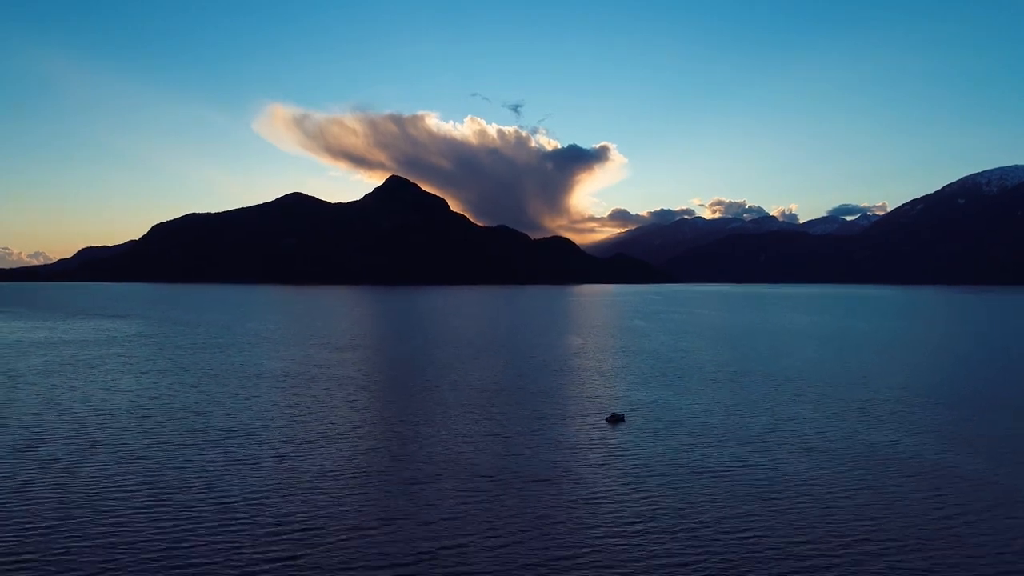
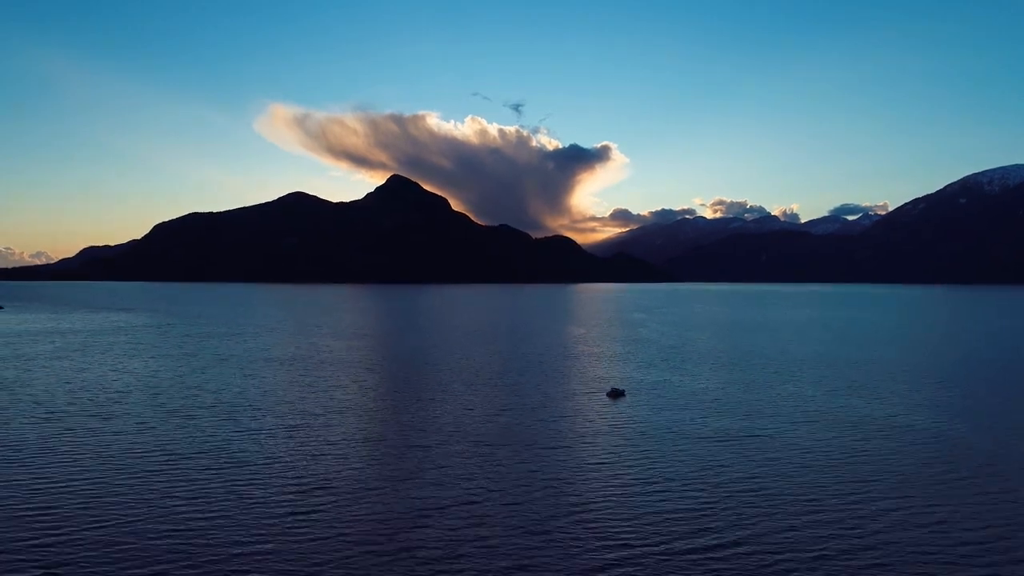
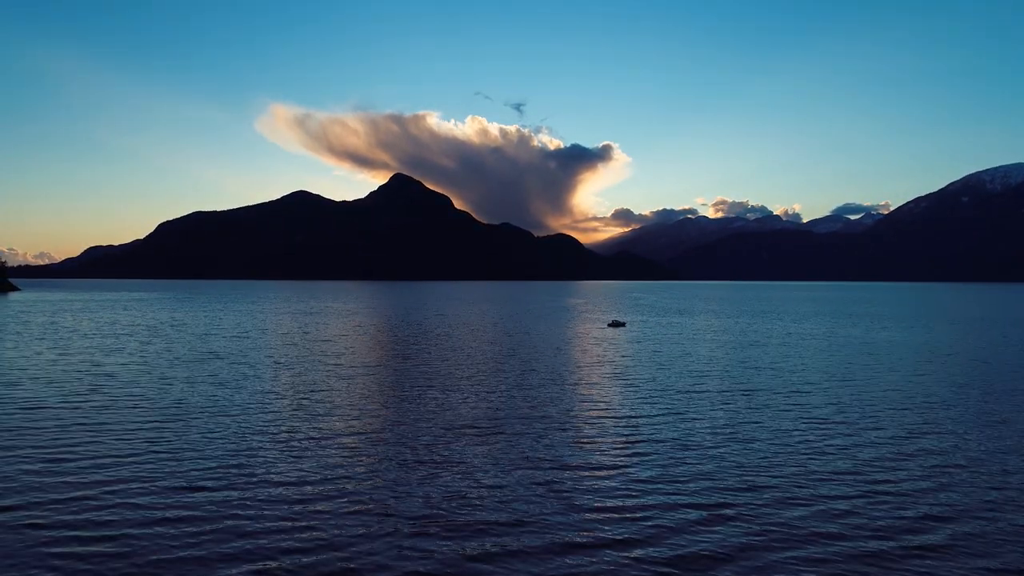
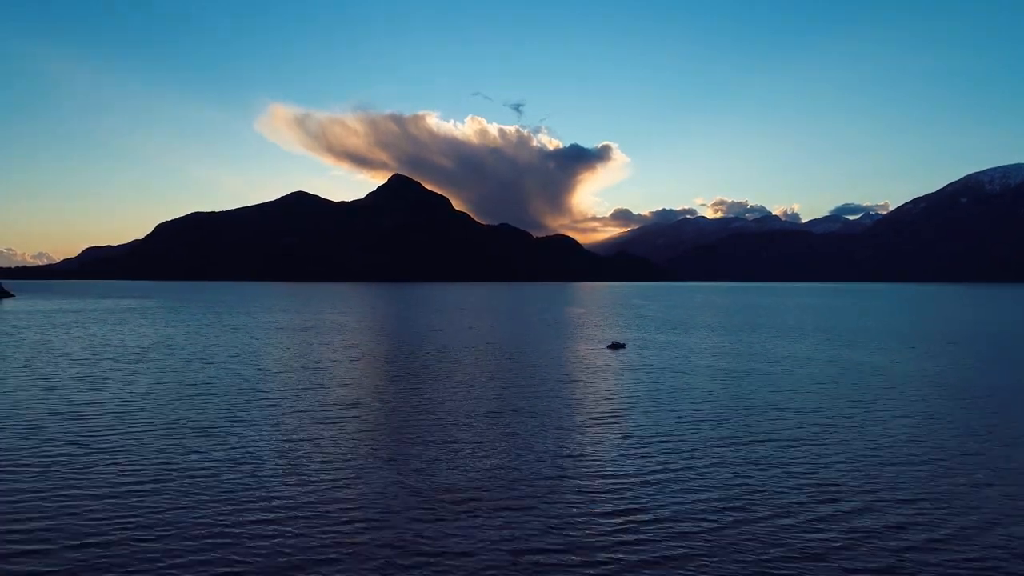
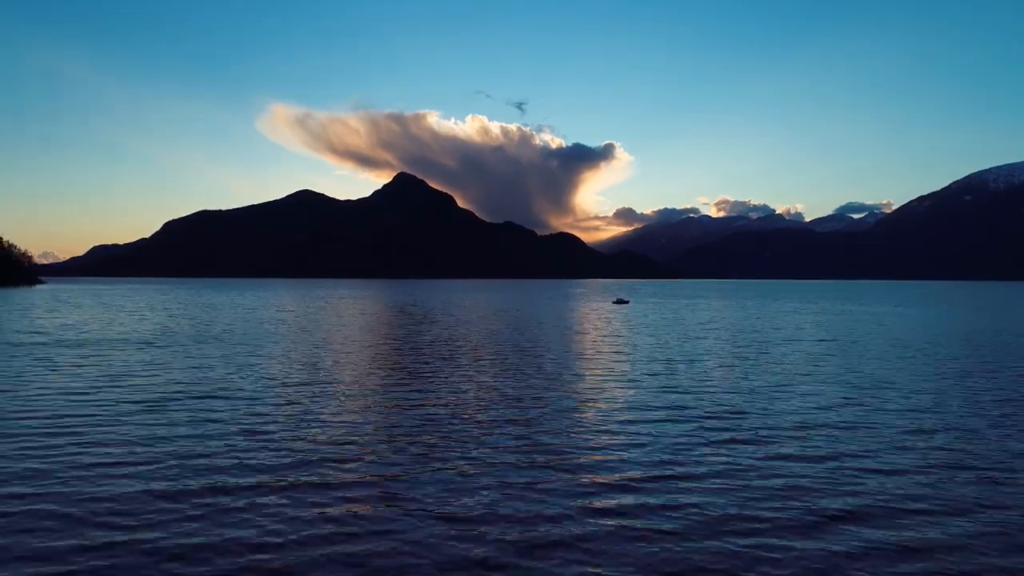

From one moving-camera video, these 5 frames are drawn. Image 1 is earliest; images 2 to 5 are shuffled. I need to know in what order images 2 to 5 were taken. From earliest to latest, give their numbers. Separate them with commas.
2, 4, 3, 5
